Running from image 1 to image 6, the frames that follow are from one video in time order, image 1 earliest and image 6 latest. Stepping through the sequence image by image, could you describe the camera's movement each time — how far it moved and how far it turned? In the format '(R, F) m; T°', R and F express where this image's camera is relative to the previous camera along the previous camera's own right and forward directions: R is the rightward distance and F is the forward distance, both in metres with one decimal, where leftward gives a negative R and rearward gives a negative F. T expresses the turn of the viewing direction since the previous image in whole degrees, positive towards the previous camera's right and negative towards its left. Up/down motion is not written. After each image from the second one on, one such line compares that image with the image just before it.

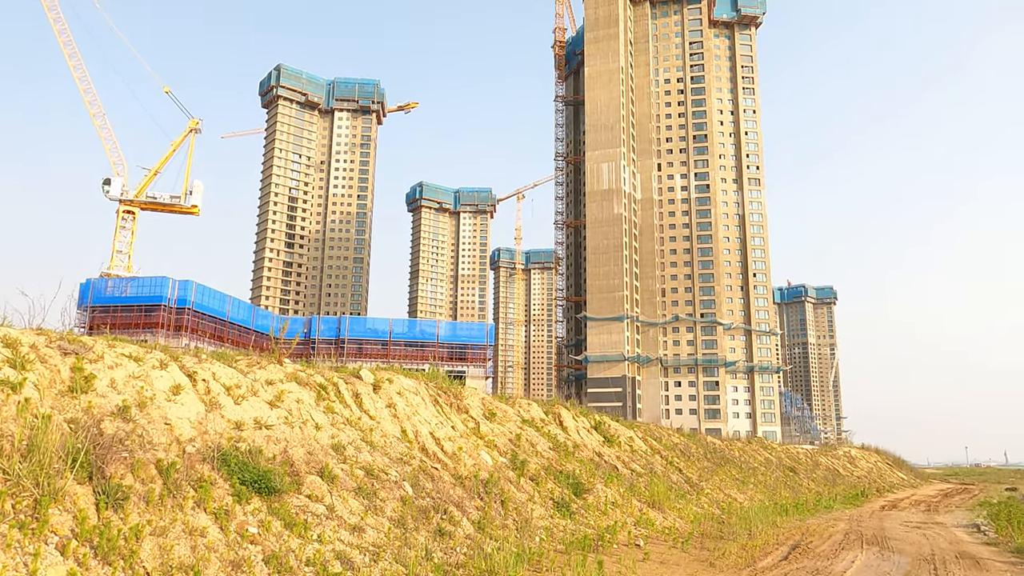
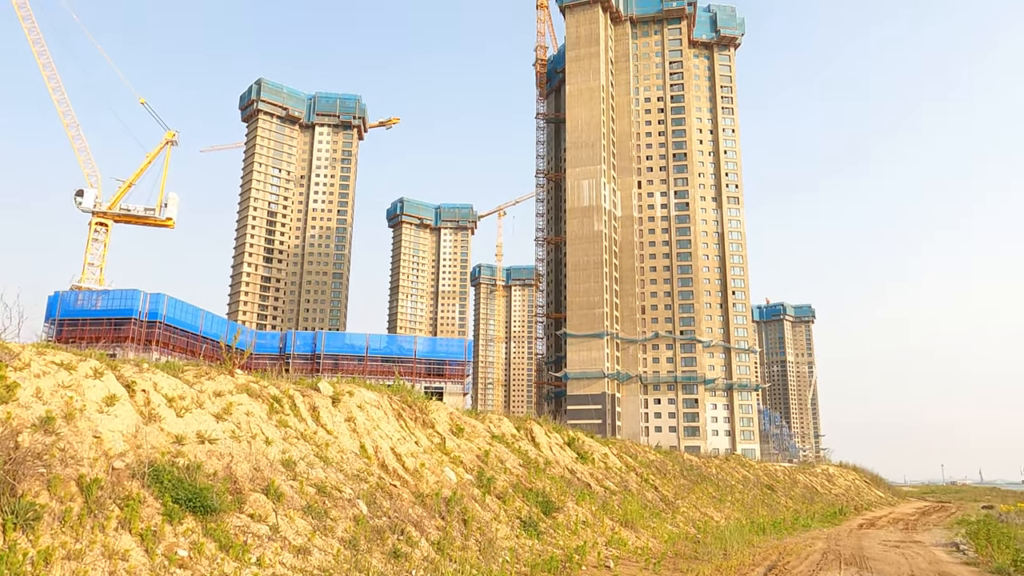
(+0.4, +0.9) m; +1°
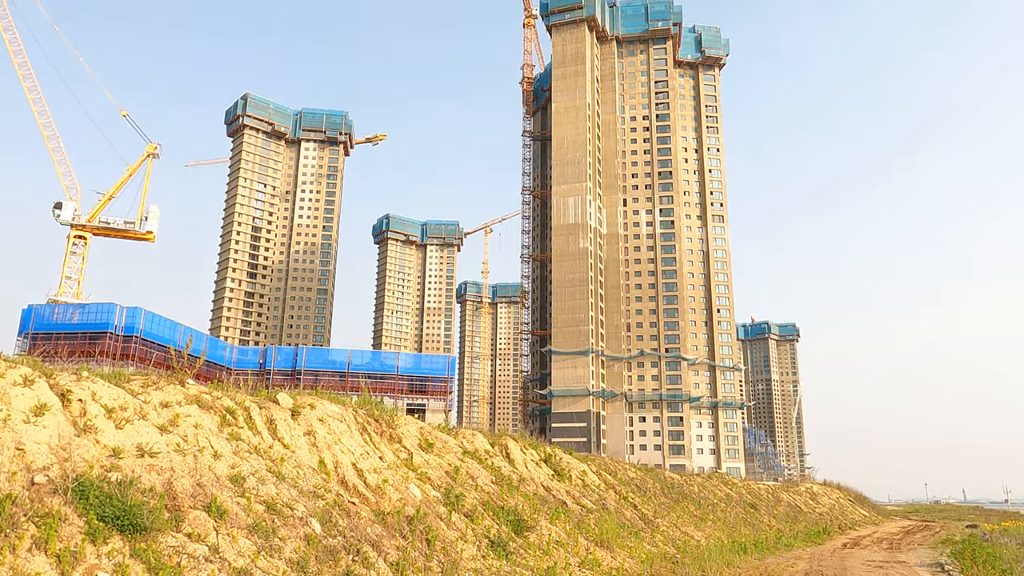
(+0.5, +0.8) m; +1°
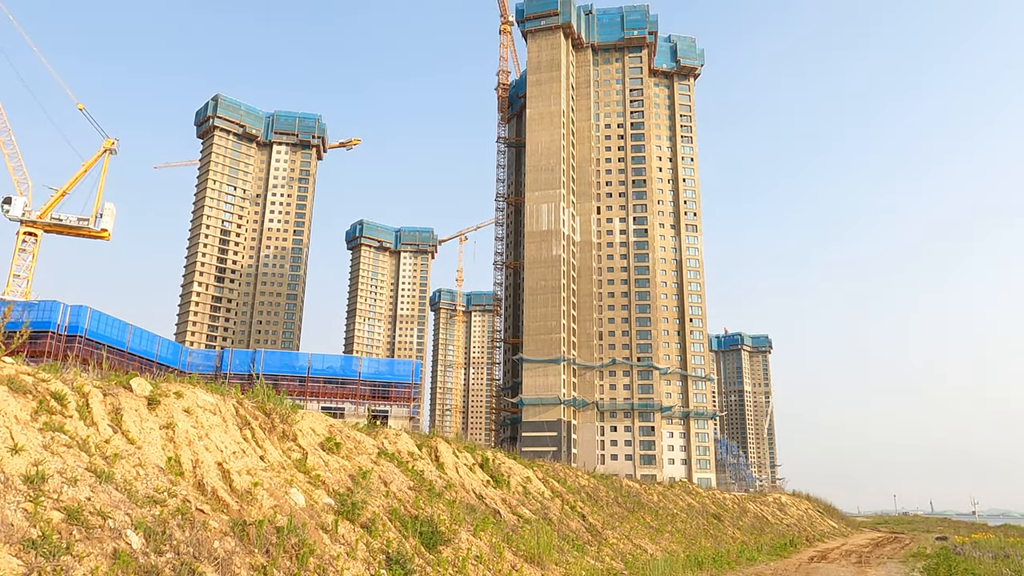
(+1.6, +3.2) m; +2°
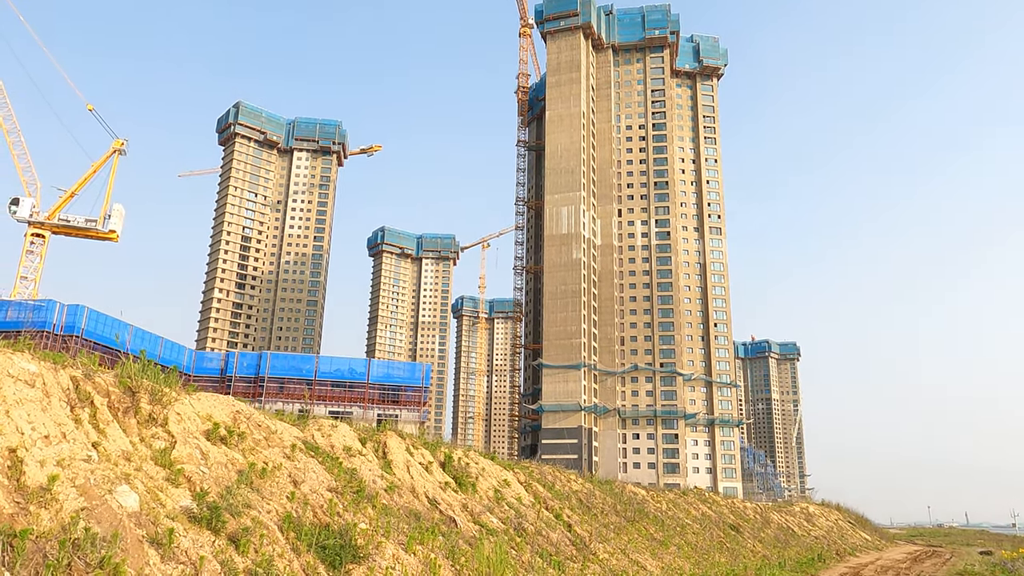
(+1.8, +4.7) m; -2°
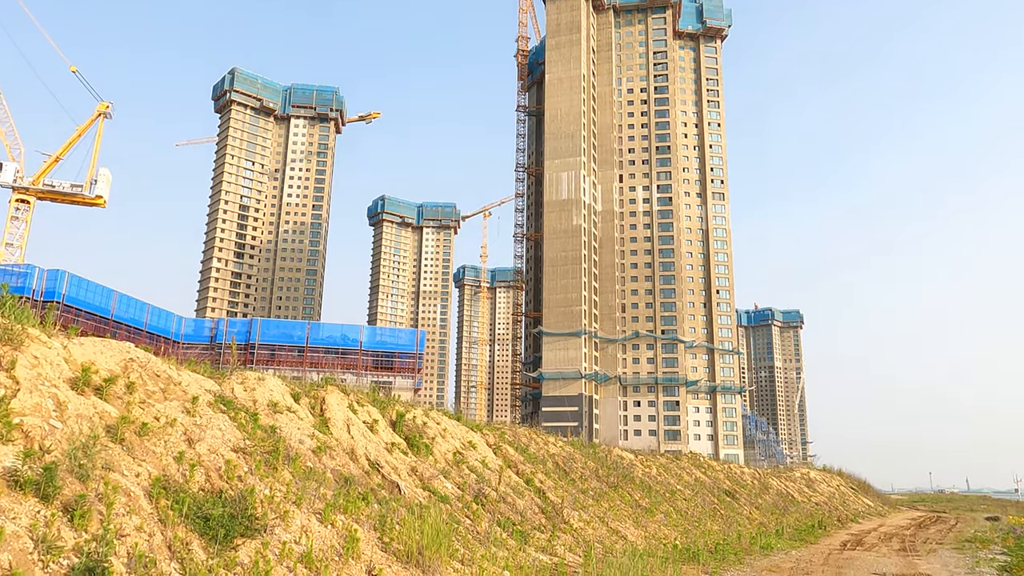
(+1.3, +3.0) m; 0°
